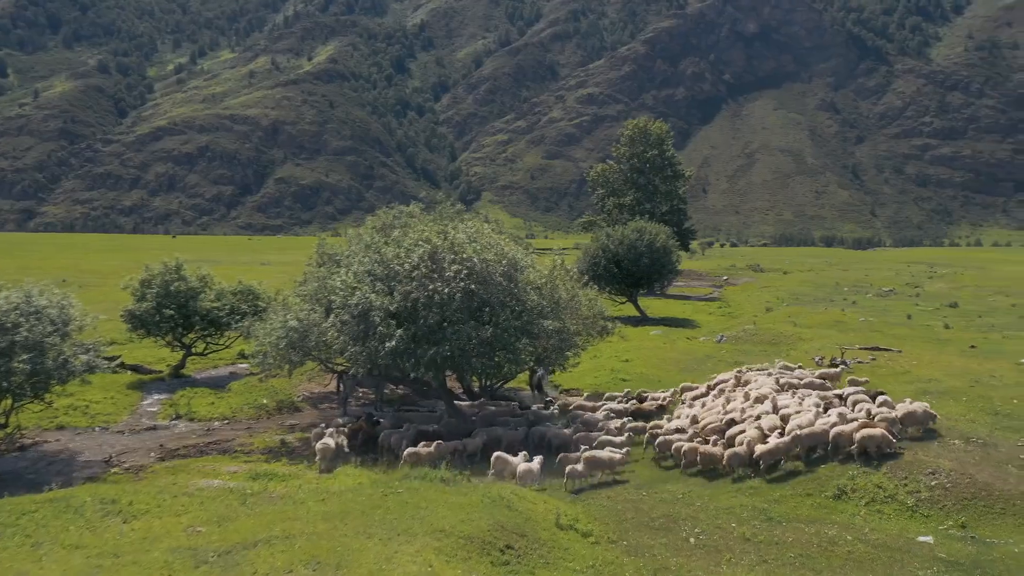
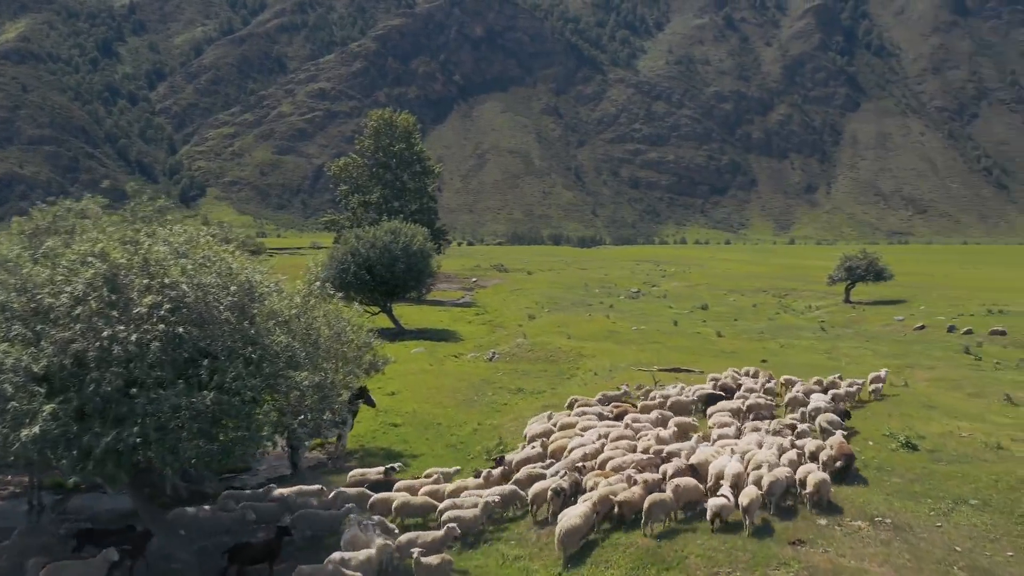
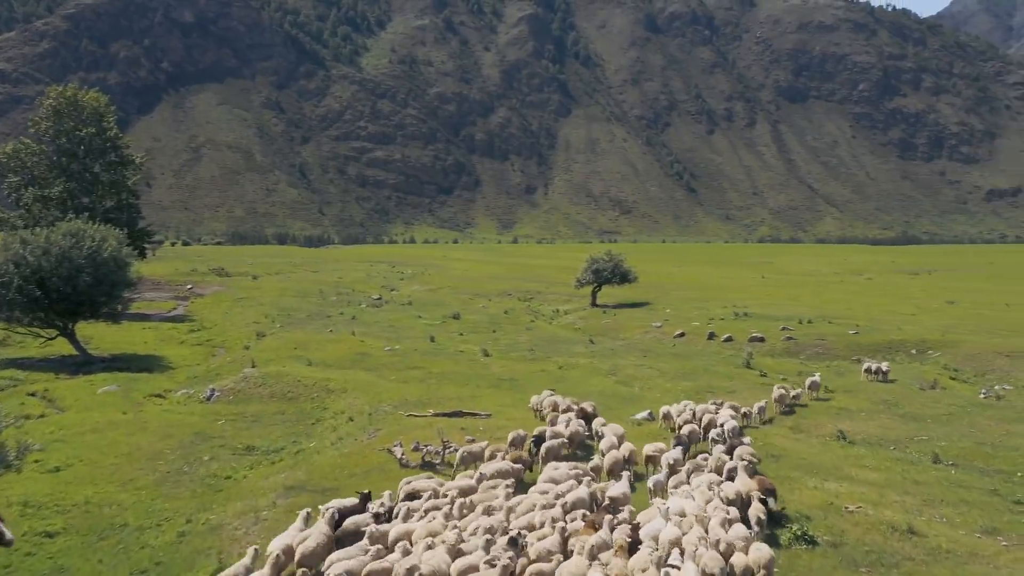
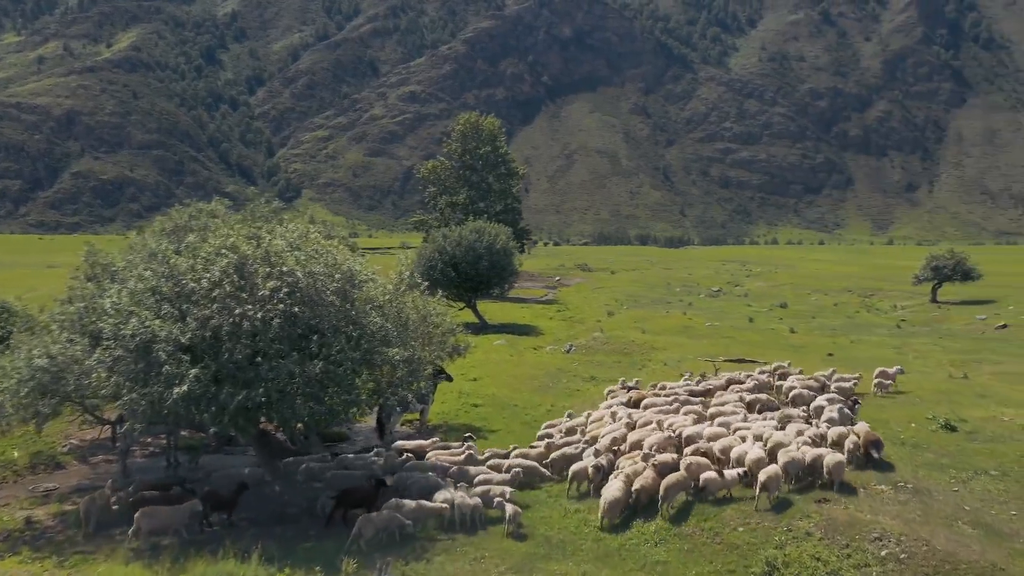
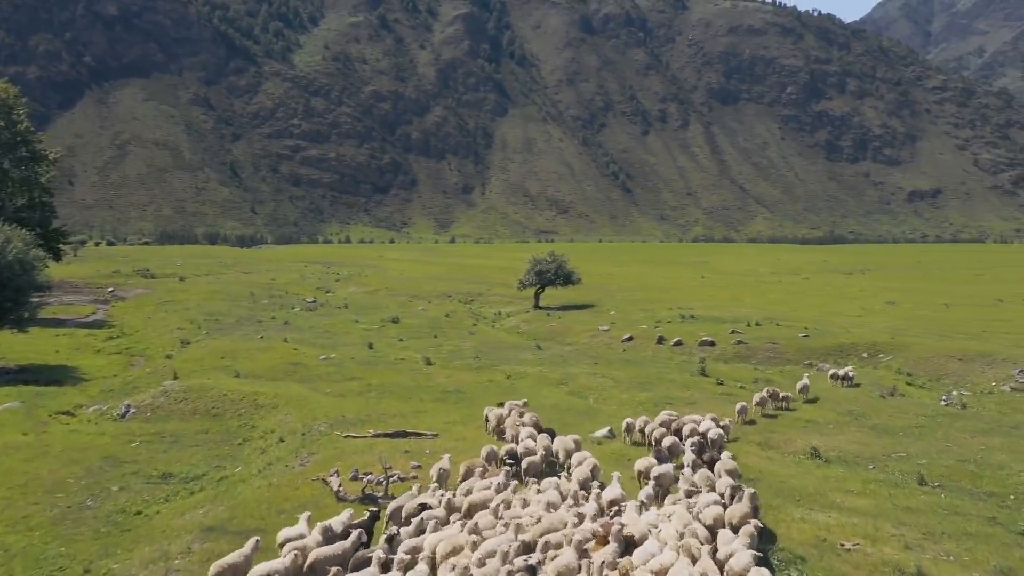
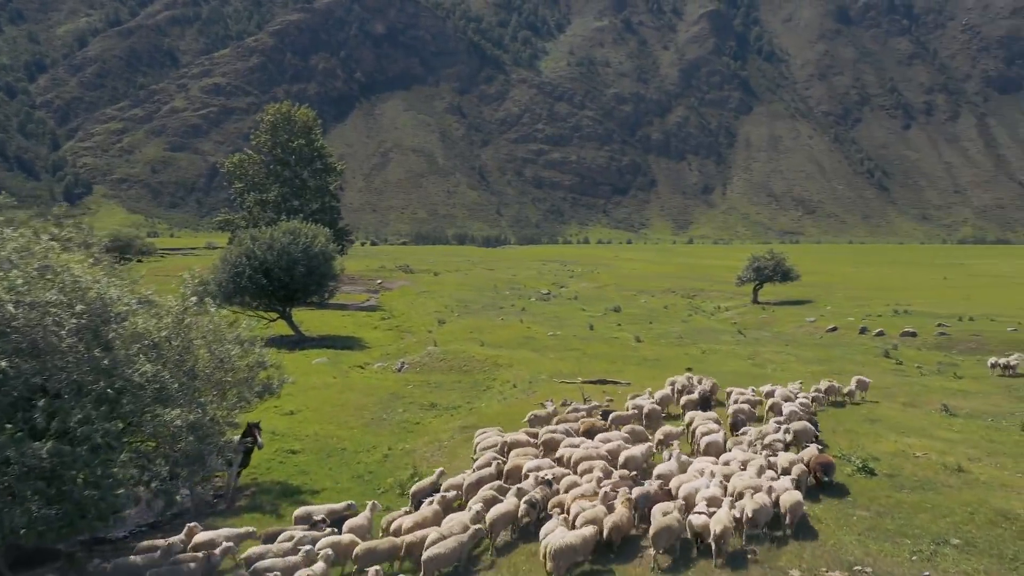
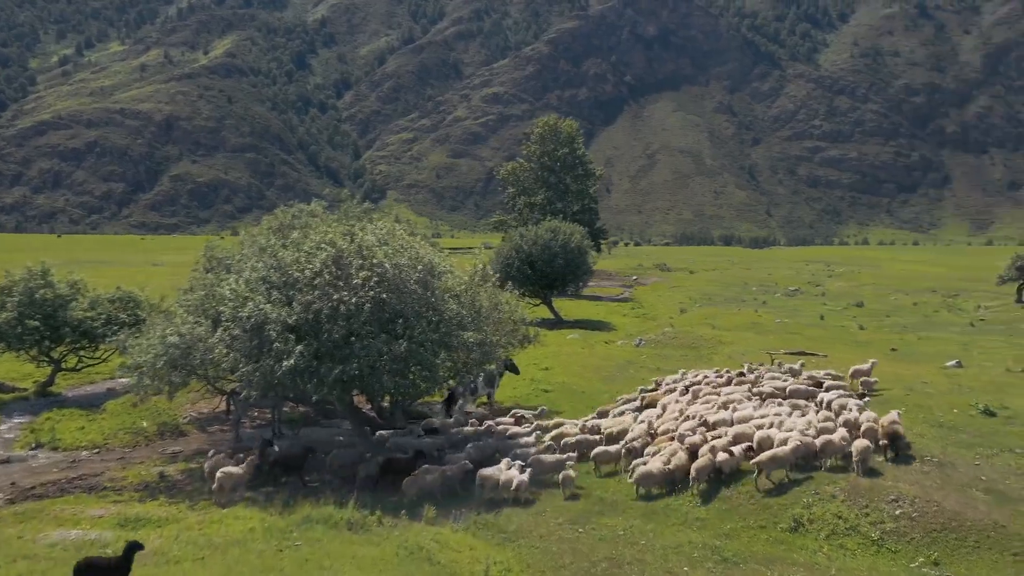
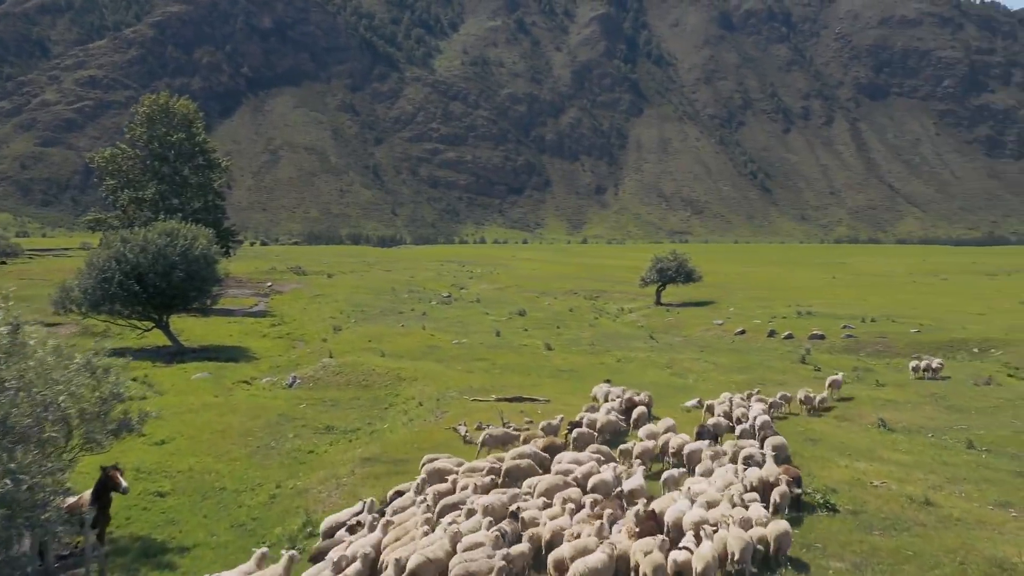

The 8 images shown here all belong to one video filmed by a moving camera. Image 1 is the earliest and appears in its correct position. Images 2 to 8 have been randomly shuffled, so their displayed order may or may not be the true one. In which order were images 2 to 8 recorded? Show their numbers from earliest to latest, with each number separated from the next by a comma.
7, 4, 2, 6, 8, 3, 5
